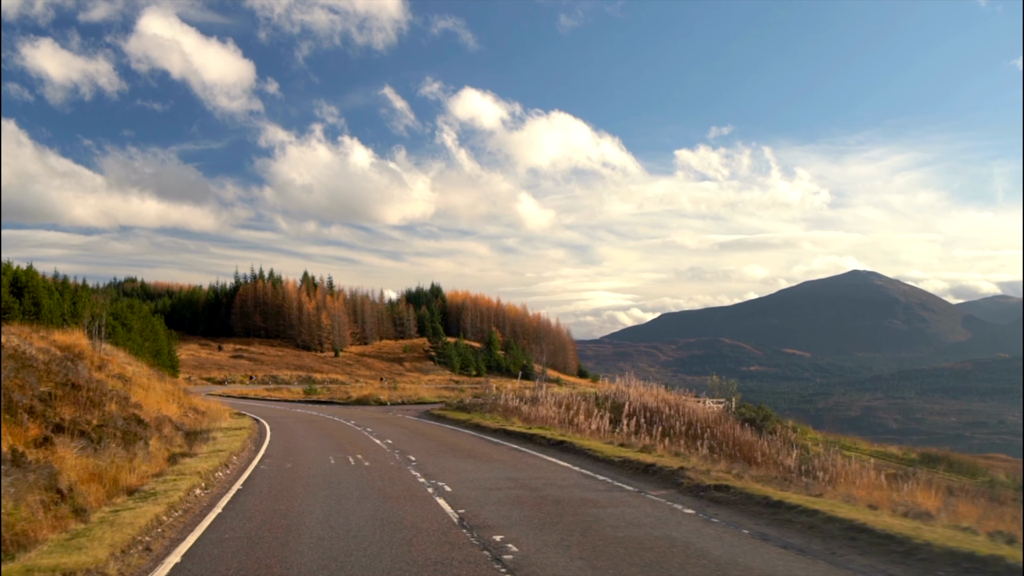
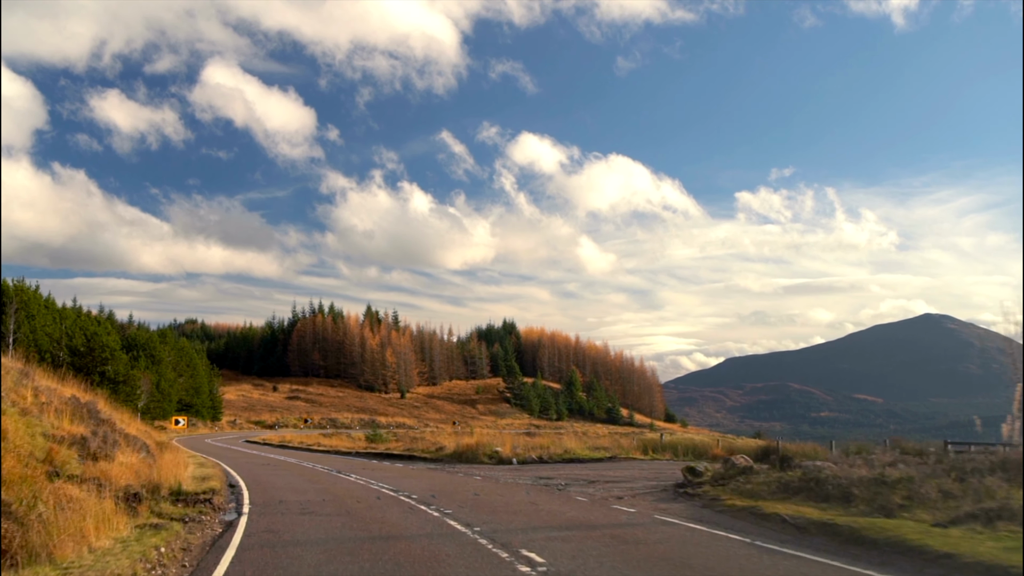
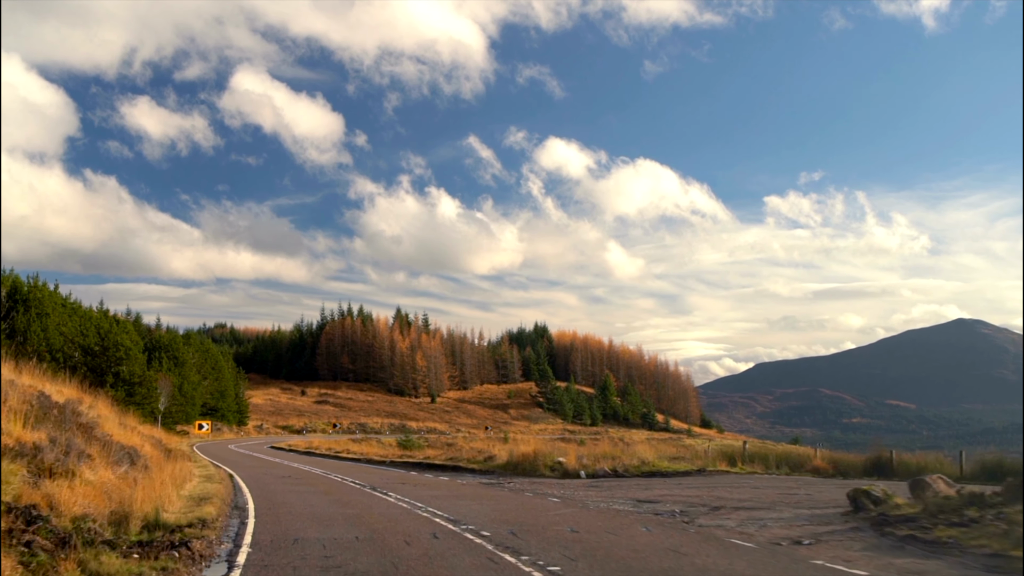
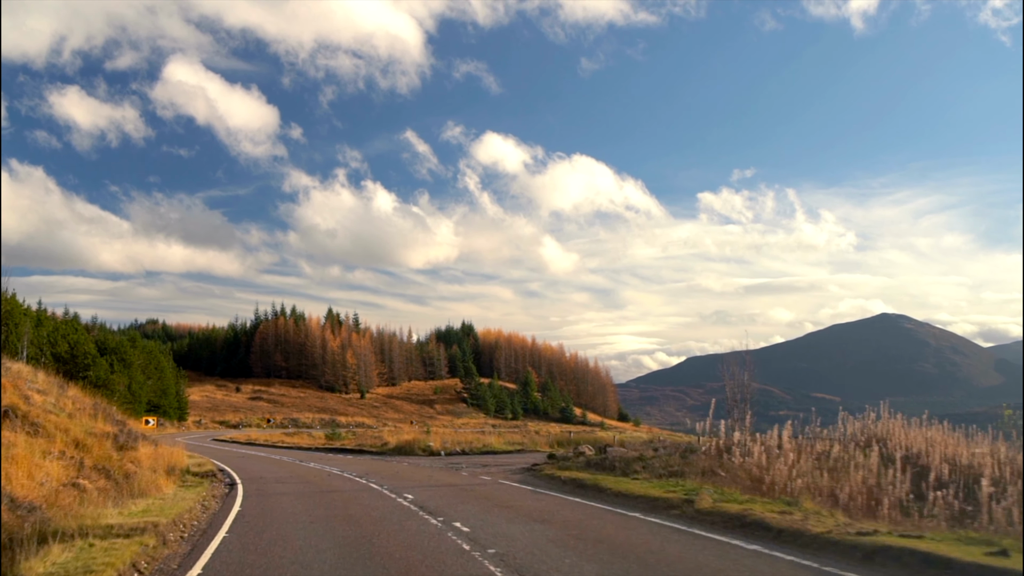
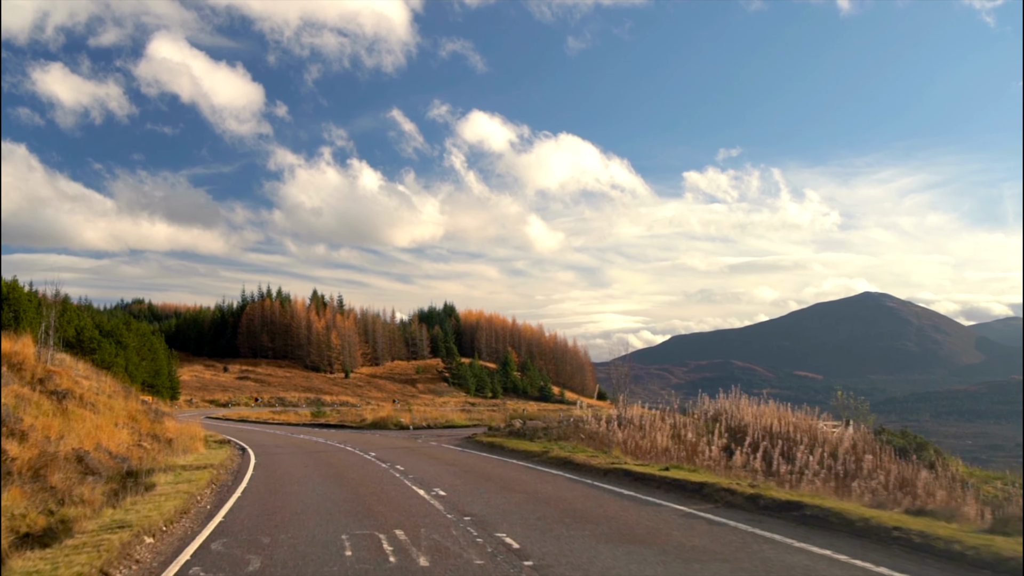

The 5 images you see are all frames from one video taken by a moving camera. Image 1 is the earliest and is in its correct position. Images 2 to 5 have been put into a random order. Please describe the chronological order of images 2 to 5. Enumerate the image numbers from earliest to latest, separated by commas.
5, 4, 2, 3
